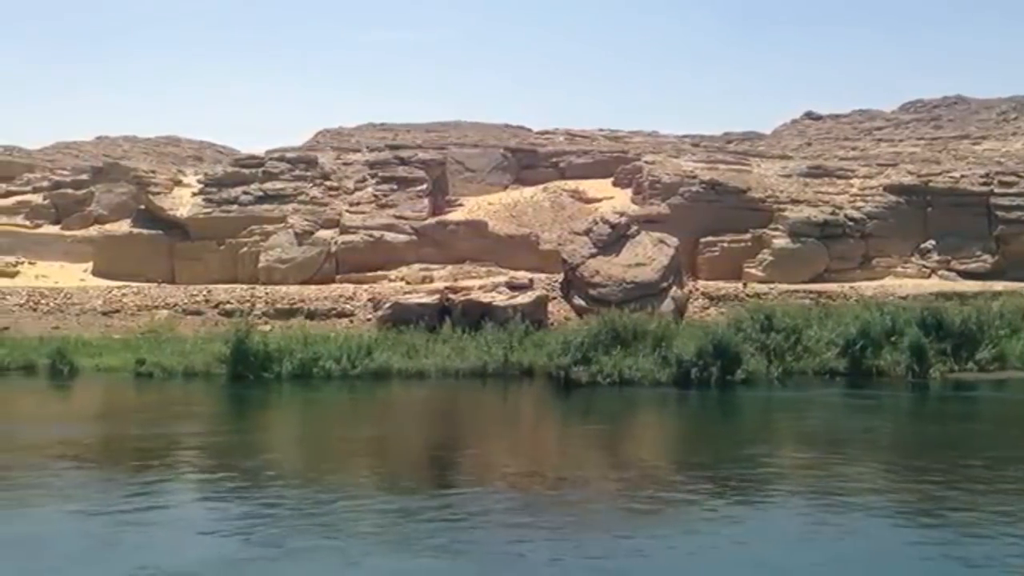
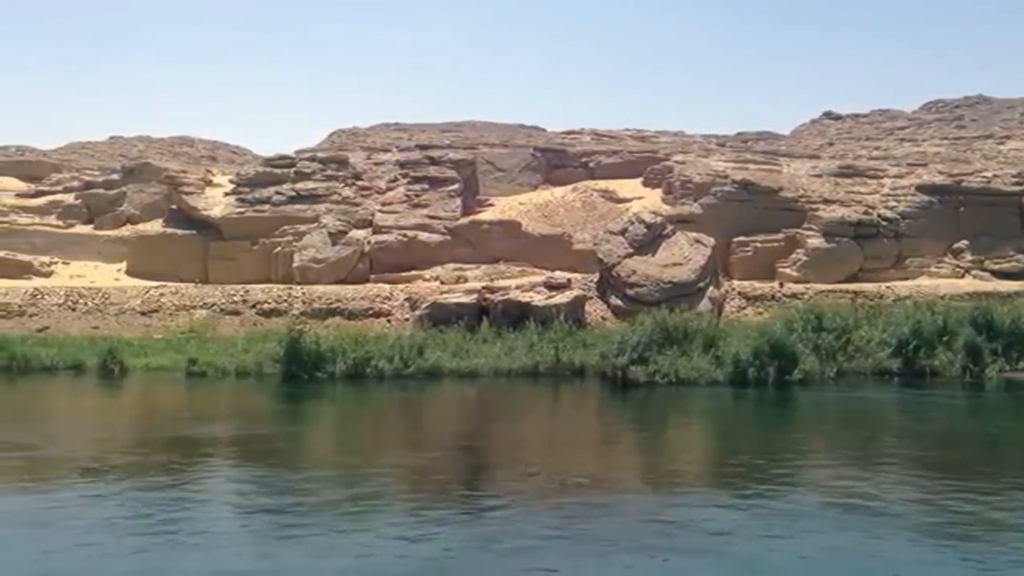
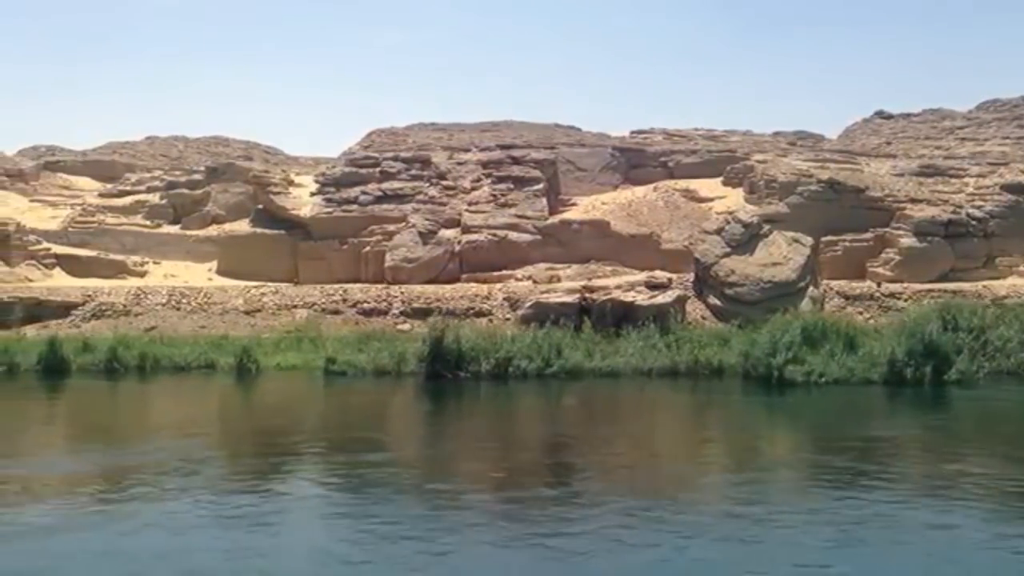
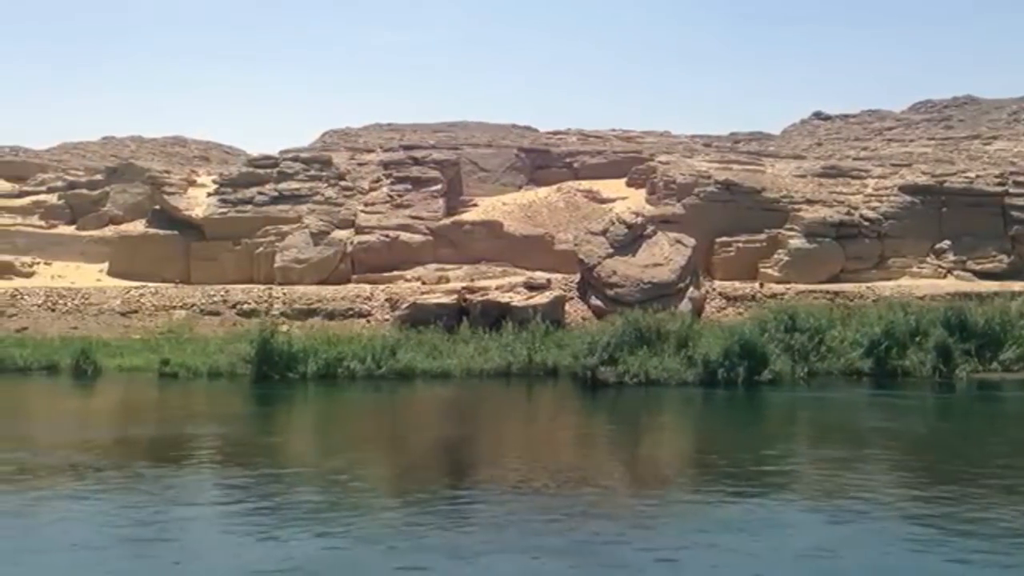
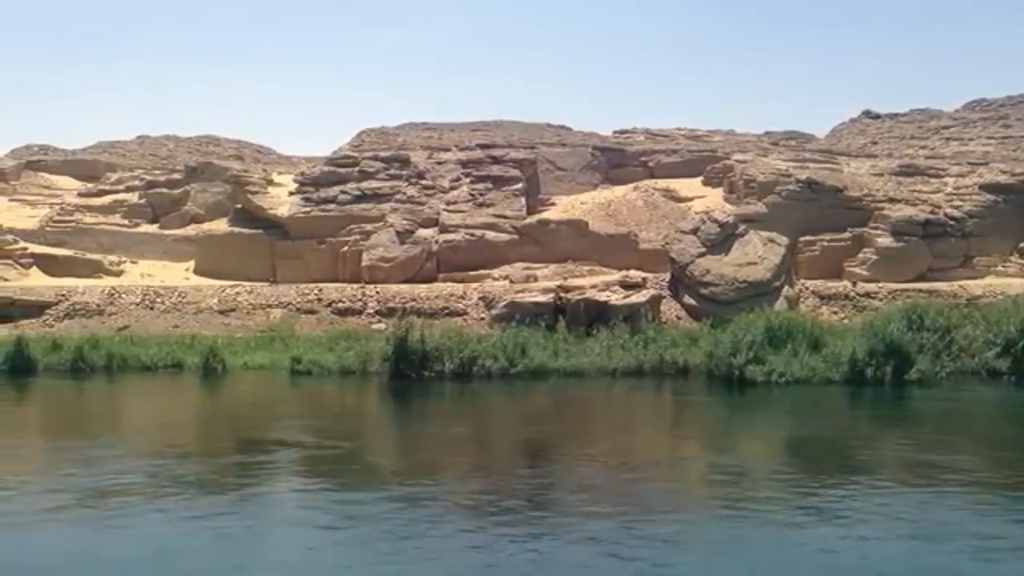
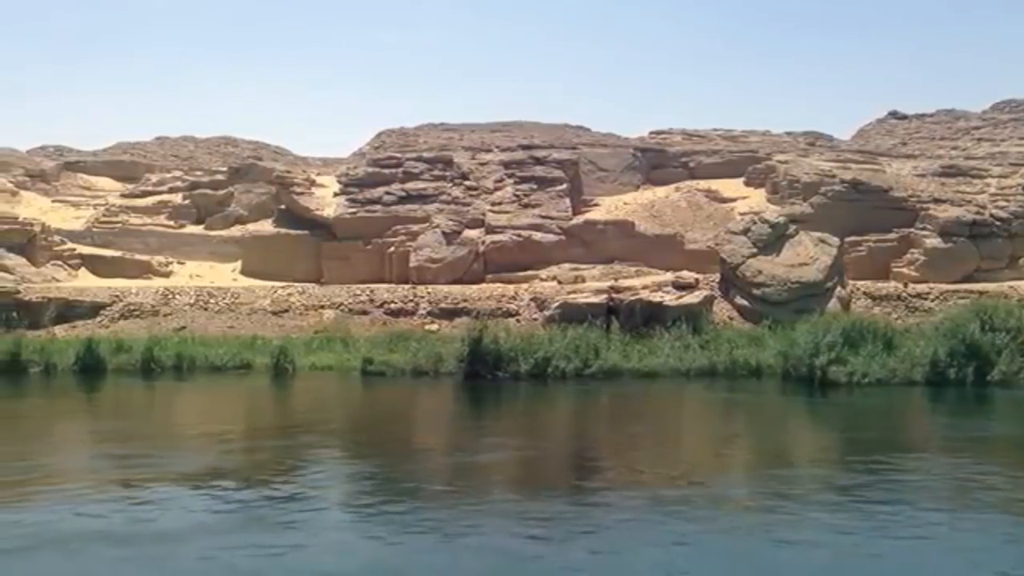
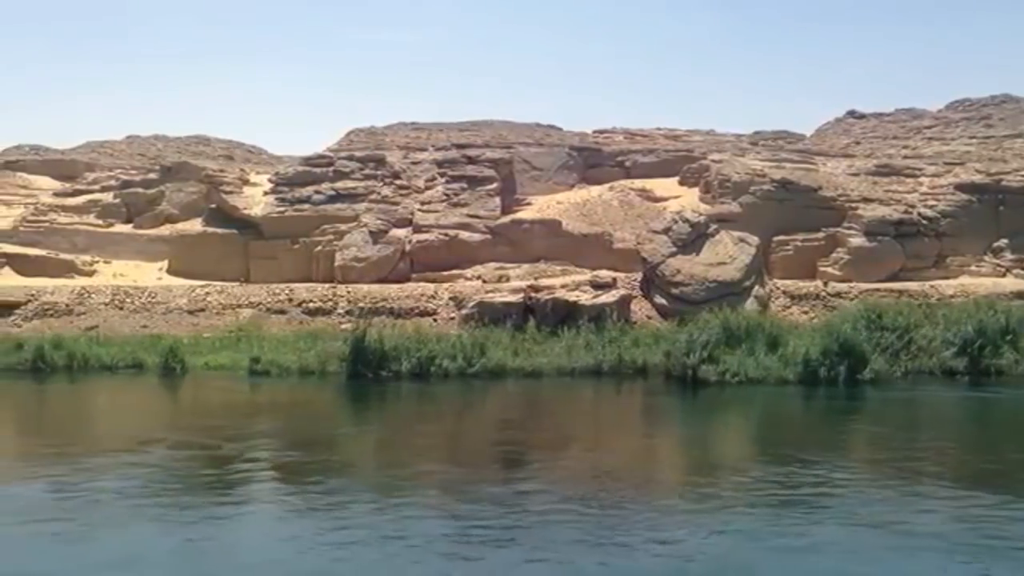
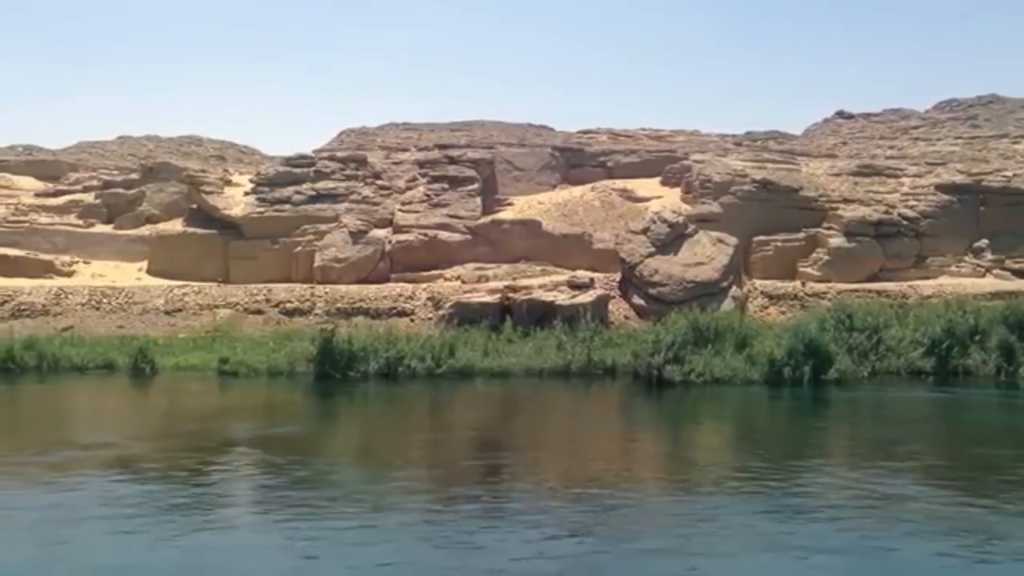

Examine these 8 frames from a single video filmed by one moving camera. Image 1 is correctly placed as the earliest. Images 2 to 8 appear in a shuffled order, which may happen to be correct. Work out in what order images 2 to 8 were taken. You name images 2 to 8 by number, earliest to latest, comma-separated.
4, 2, 8, 7, 5, 3, 6
